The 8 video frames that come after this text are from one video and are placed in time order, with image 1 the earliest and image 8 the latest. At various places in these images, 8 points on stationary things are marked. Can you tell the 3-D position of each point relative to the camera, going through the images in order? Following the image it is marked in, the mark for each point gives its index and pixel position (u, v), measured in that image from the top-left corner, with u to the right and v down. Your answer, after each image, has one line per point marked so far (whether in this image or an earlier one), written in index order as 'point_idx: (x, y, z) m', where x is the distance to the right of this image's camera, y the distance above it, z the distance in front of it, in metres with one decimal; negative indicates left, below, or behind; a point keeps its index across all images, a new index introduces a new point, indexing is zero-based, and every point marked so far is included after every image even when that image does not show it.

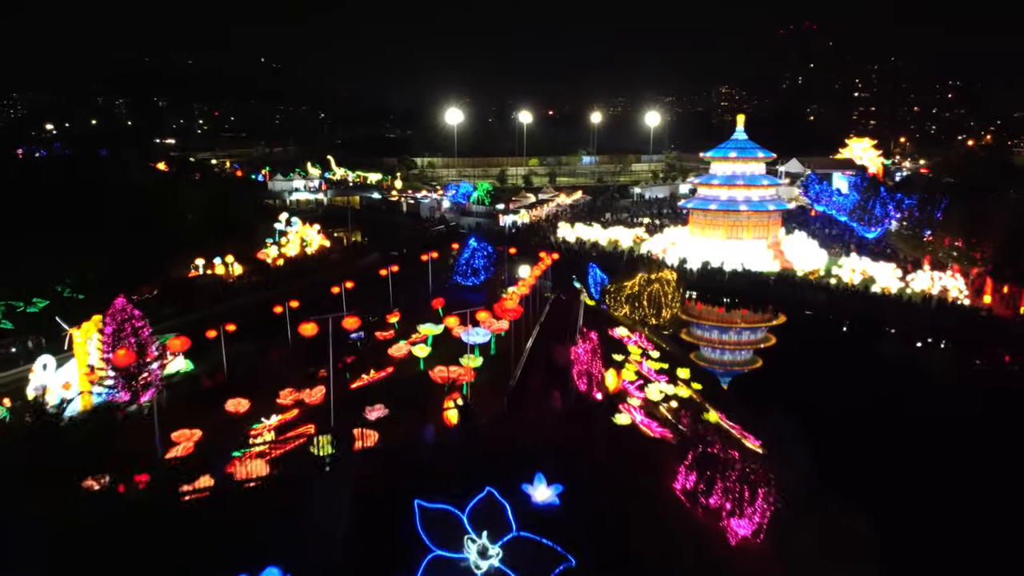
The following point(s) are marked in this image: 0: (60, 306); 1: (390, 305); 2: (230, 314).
0: (-11.1, -0.4, +19.2) m
1: (-3.1, -0.7, +20.0) m
2: (-7.1, -0.9, +19.8) m
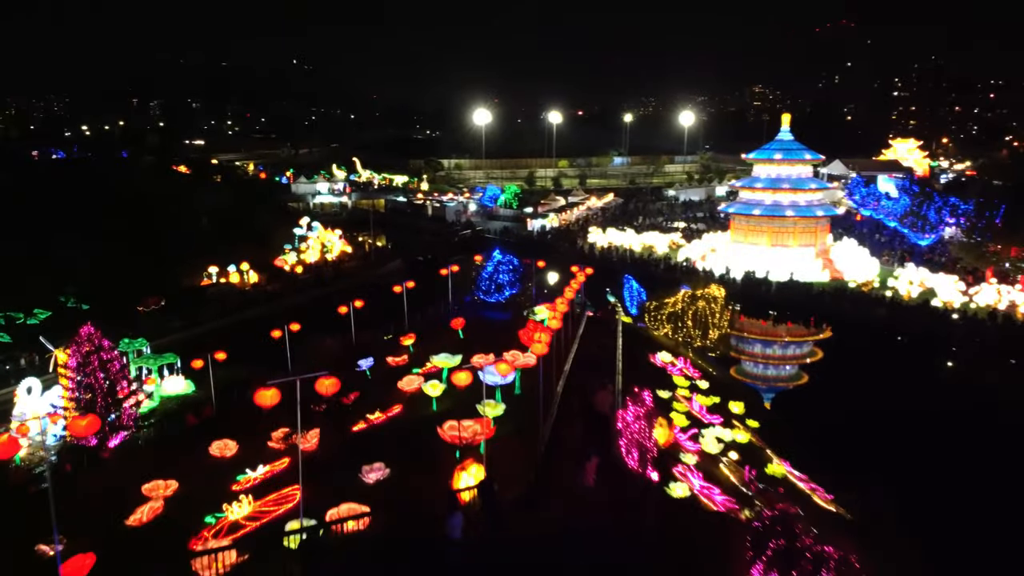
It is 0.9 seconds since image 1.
0: (-10.4, -0.7, +18.1) m
1: (-2.4, -1.0, +18.6) m
2: (-6.4, -1.1, +18.6) m
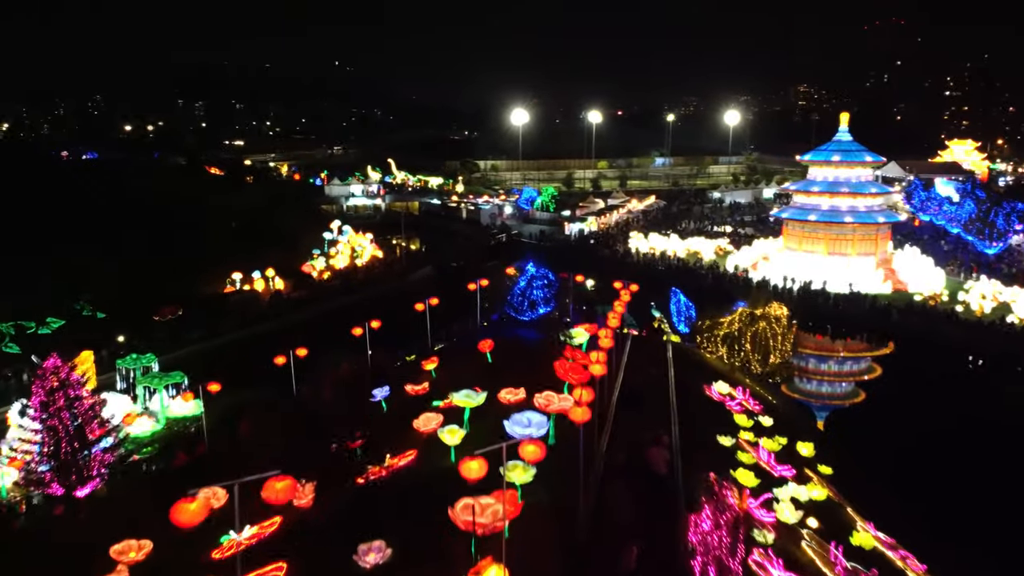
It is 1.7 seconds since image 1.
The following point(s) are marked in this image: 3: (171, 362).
0: (-9.6, -0.9, +17.3) m
1: (-1.6, -1.2, +17.4) m
2: (-5.6, -1.4, +17.6) m
3: (-6.9, -1.6, +15.9) m
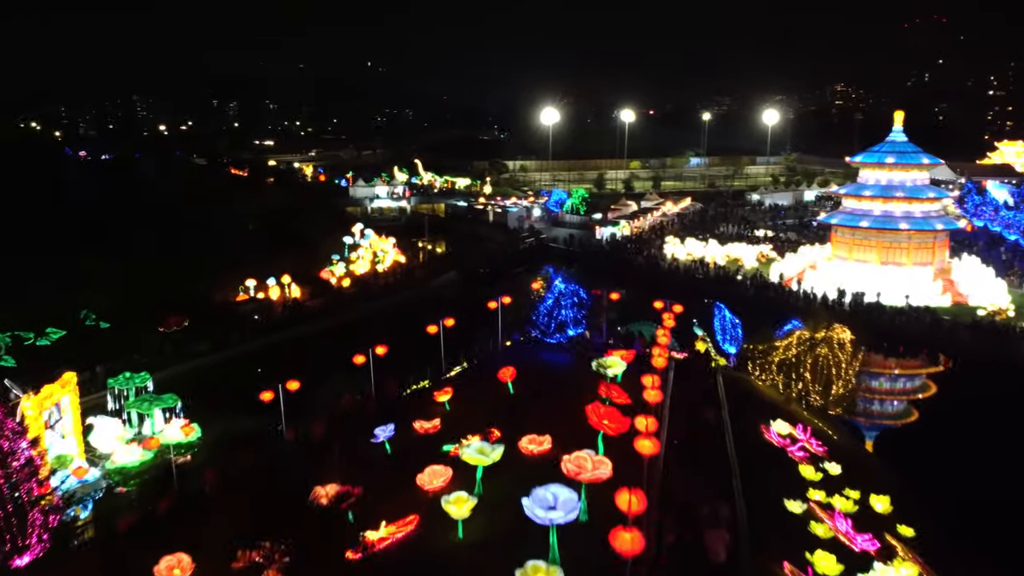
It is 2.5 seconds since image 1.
0: (-9.1, -1.0, +16.3) m
1: (-1.1, -1.5, +16.1) m
2: (-5.0, -1.6, +16.4) m
3: (-6.4, -1.8, +14.8) m
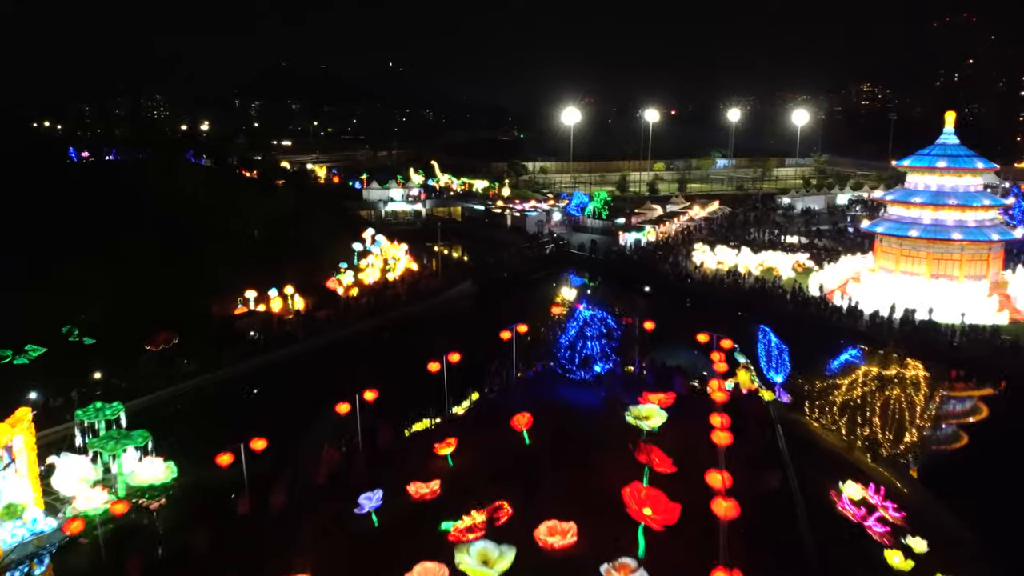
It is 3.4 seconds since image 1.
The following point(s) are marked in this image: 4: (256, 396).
0: (-8.8, -1.3, +15.0) m
1: (-0.7, -1.8, +14.6) m
2: (-4.7, -1.9, +15.0) m
3: (-6.2, -2.1, +13.5) m
4: (-4.9, -2.0, +14.8) m
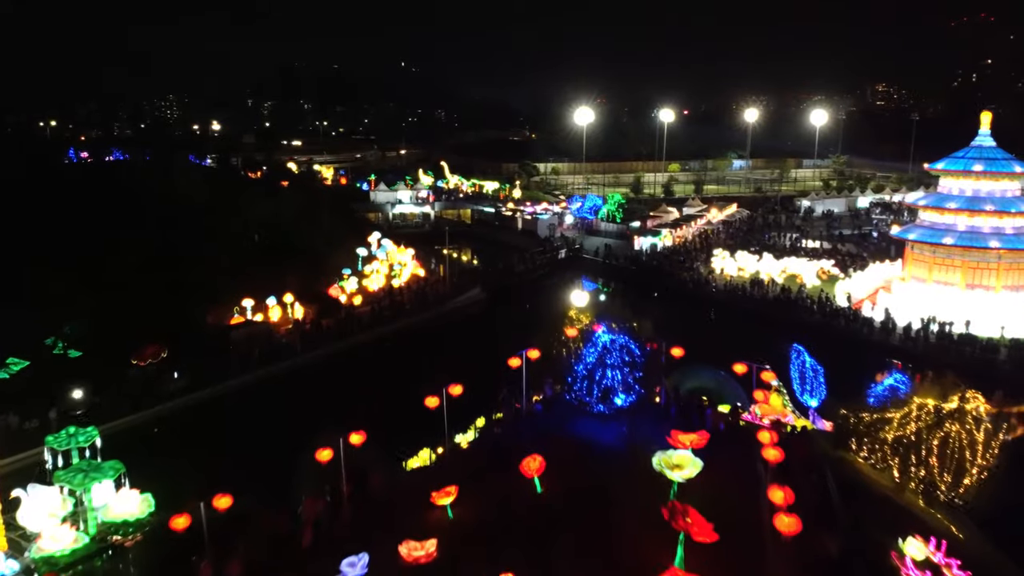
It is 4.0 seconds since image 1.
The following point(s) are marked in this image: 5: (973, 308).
0: (-8.6, -1.5, +14.2) m
1: (-0.6, -2.0, +13.6) m
2: (-4.5, -2.1, +14.1) m
3: (-6.0, -2.3, +12.5) m
4: (-4.7, -2.2, +13.8) m
5: (+11.1, -0.5, +18.9) m
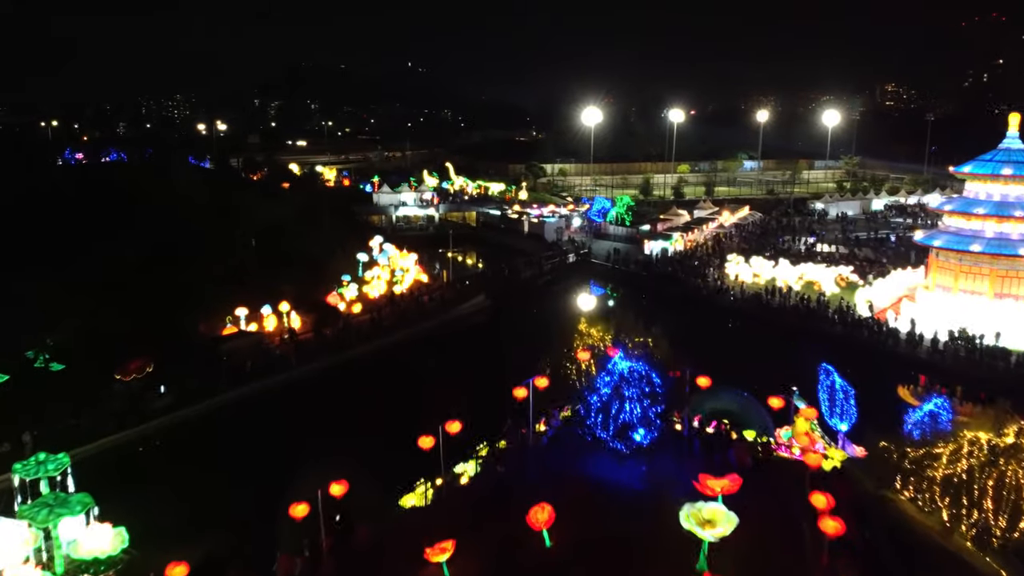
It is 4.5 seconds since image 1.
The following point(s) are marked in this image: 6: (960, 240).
0: (-8.5, -1.7, +13.4) m
1: (-0.5, -2.2, +12.8) m
2: (-4.4, -2.2, +13.3) m
3: (-5.9, -2.5, +11.8) m
4: (-4.6, -2.4, +13.0) m
5: (+11.3, -0.7, +17.9) m
6: (+10.7, +1.1, +18.6) m
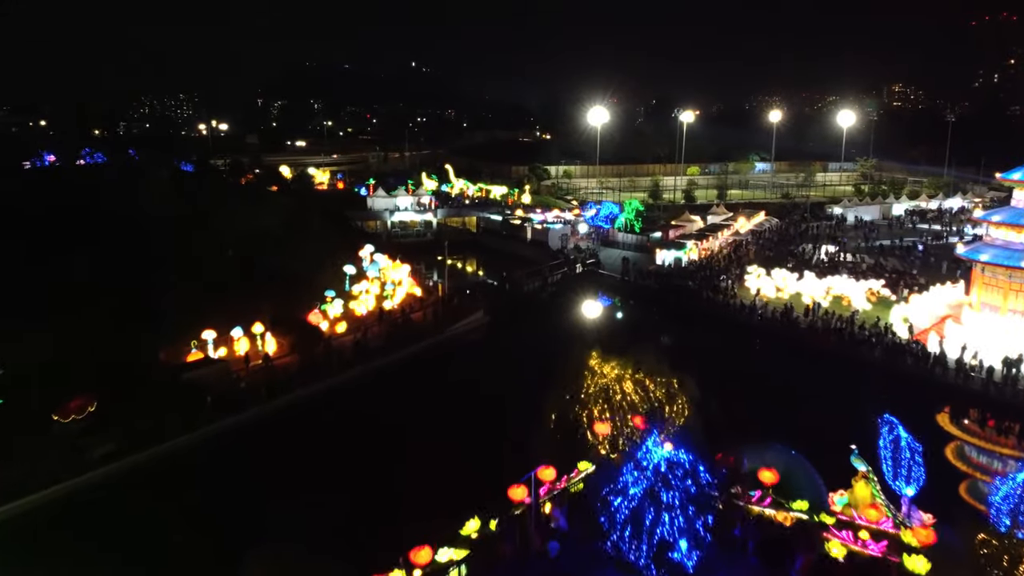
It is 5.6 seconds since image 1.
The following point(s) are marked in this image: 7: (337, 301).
0: (-8.5, -2.1, +11.6) m
1: (-0.5, -2.6, +10.9) m
2: (-4.4, -2.6, +11.4) m
3: (-5.9, -2.9, +9.9) m
4: (-4.6, -2.8, +11.2) m
5: (+11.3, -1.2, +16.0) m
6: (+10.7, +0.7, +16.7) m
7: (-4.0, -0.3, +17.8) m
